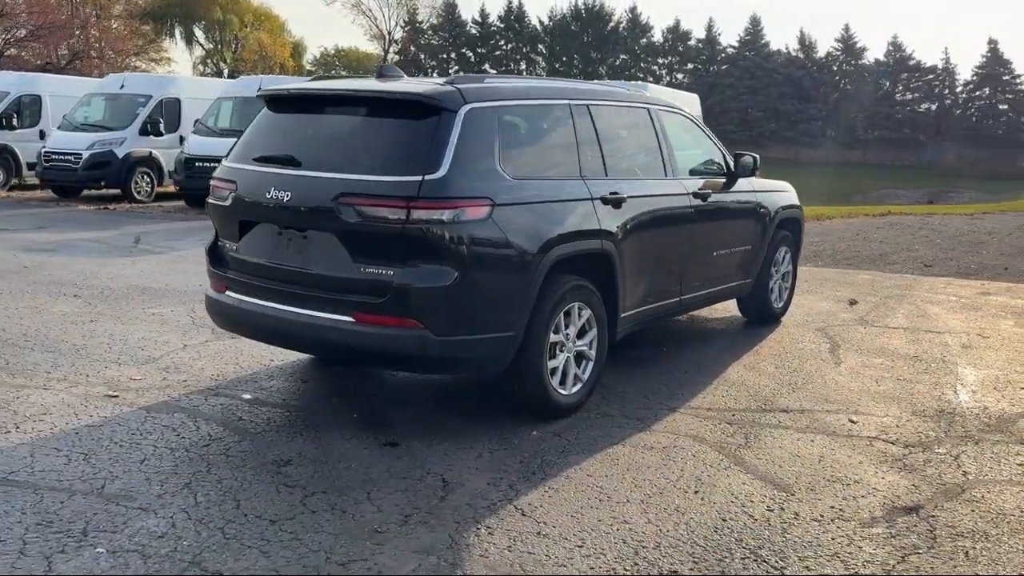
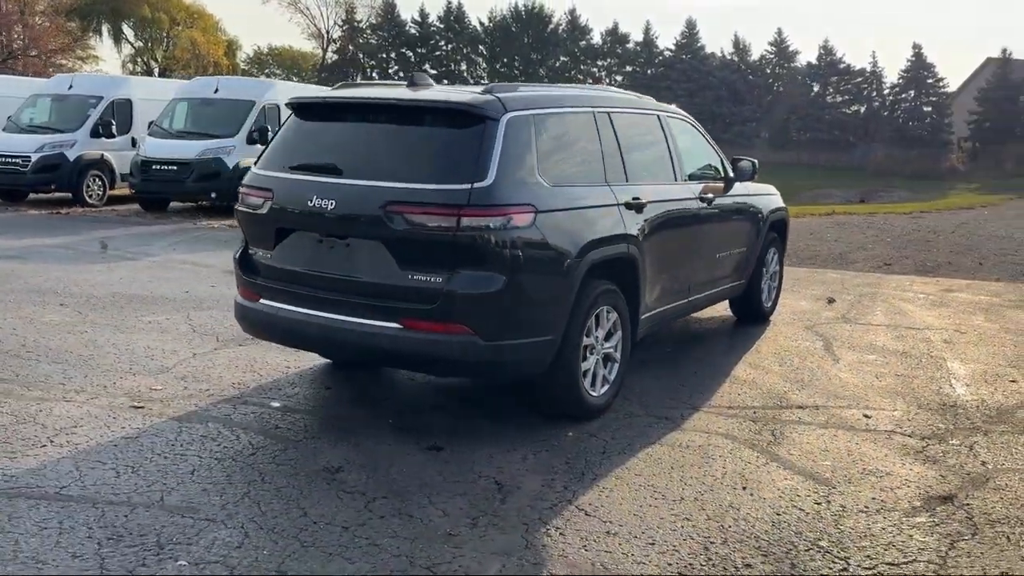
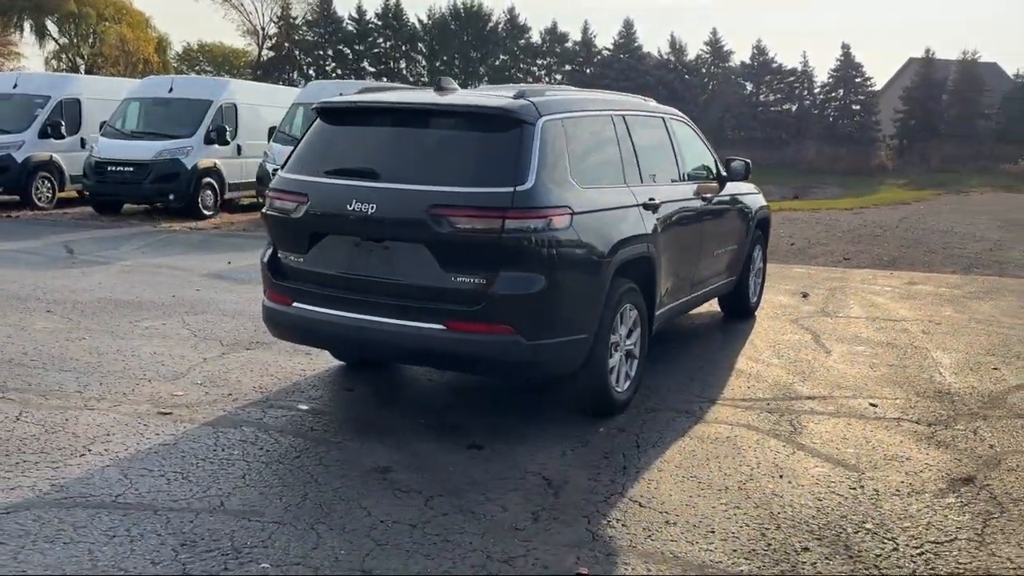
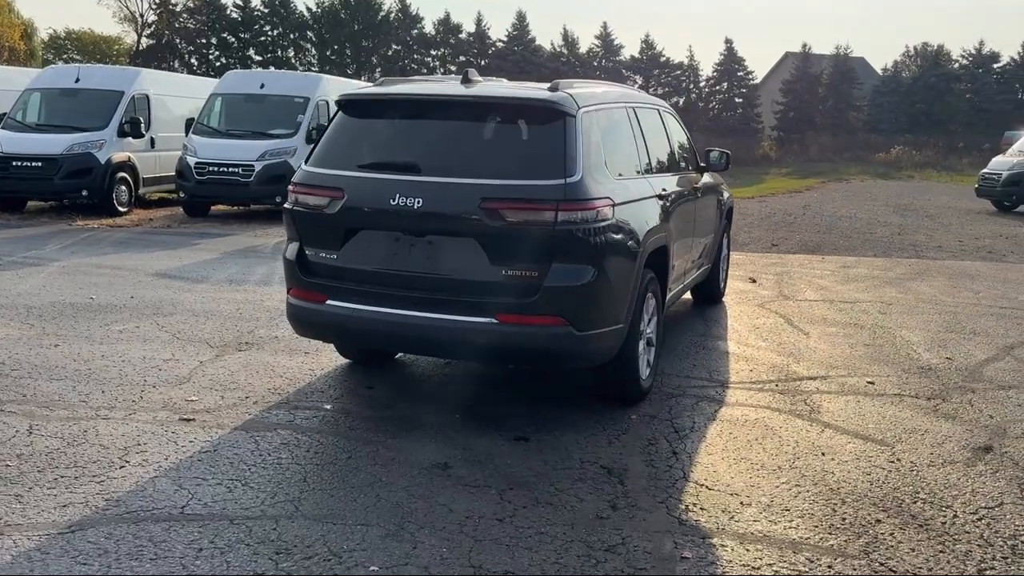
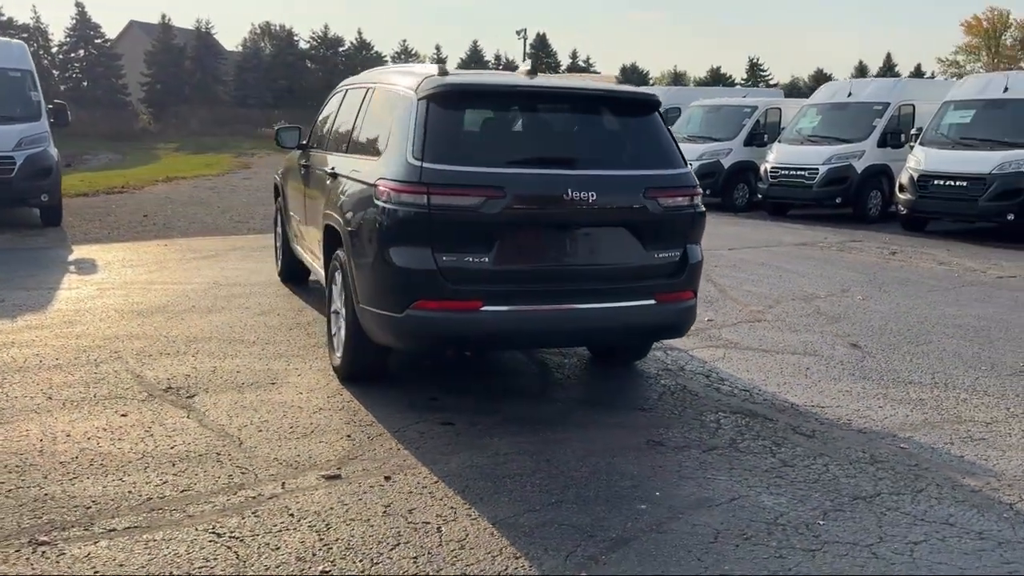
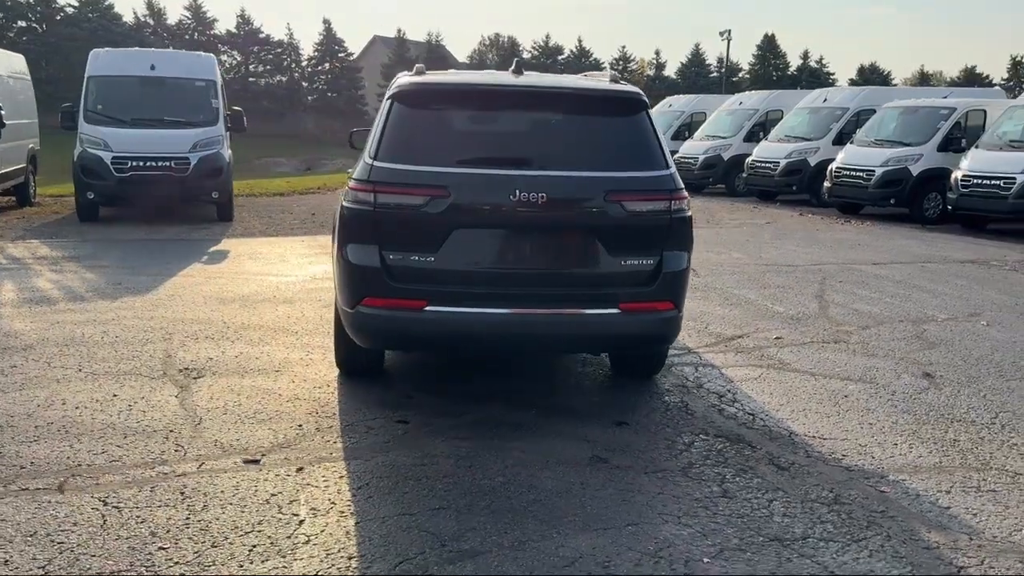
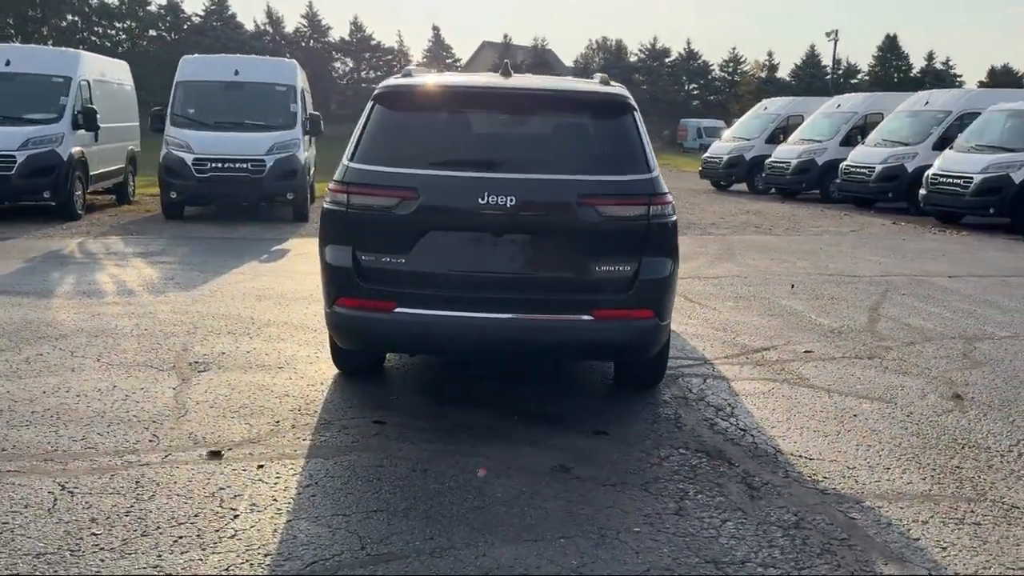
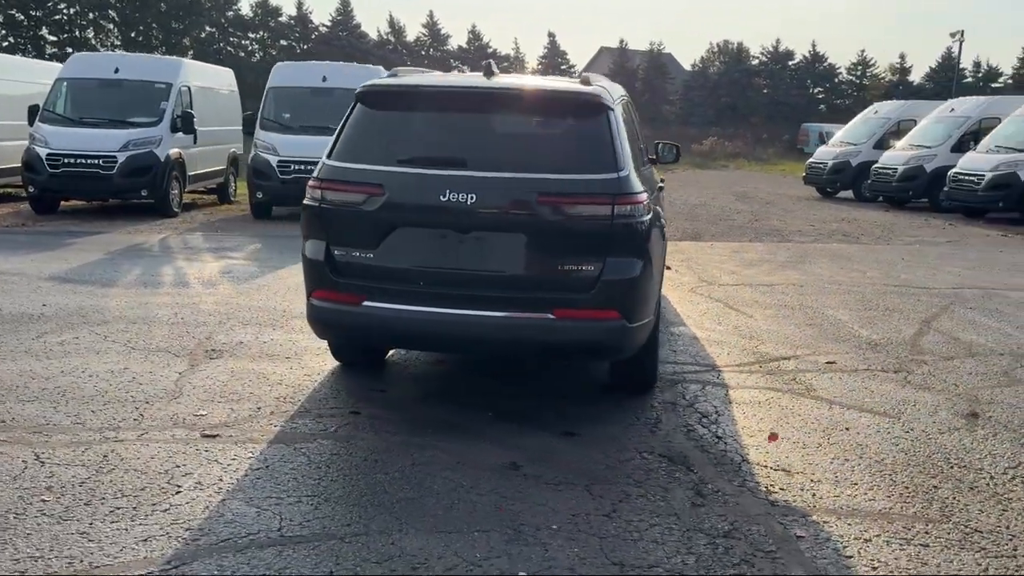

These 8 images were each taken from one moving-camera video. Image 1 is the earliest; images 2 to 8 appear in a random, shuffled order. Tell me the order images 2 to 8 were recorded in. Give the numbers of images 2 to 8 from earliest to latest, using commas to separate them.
2, 3, 4, 8, 7, 6, 5
